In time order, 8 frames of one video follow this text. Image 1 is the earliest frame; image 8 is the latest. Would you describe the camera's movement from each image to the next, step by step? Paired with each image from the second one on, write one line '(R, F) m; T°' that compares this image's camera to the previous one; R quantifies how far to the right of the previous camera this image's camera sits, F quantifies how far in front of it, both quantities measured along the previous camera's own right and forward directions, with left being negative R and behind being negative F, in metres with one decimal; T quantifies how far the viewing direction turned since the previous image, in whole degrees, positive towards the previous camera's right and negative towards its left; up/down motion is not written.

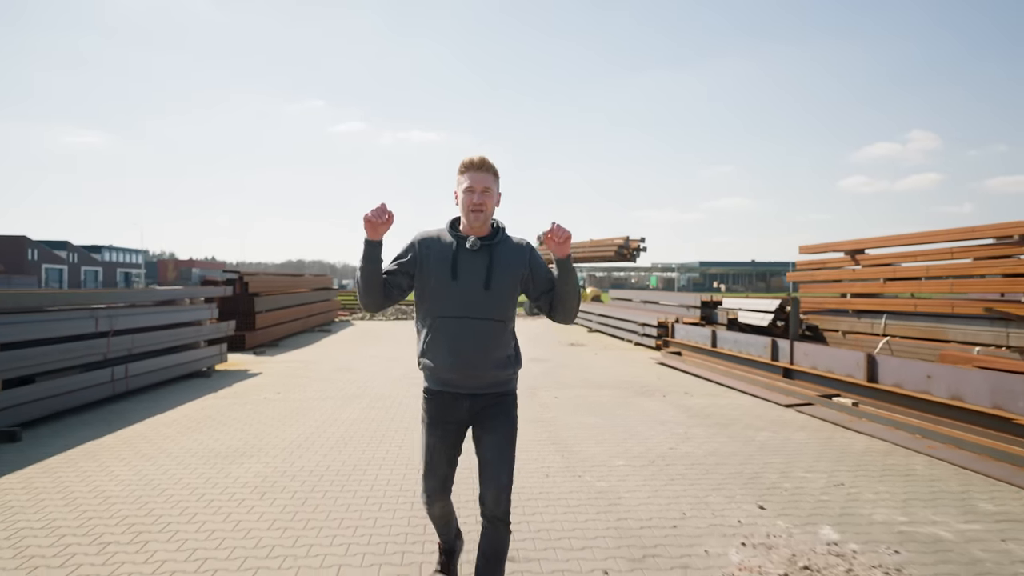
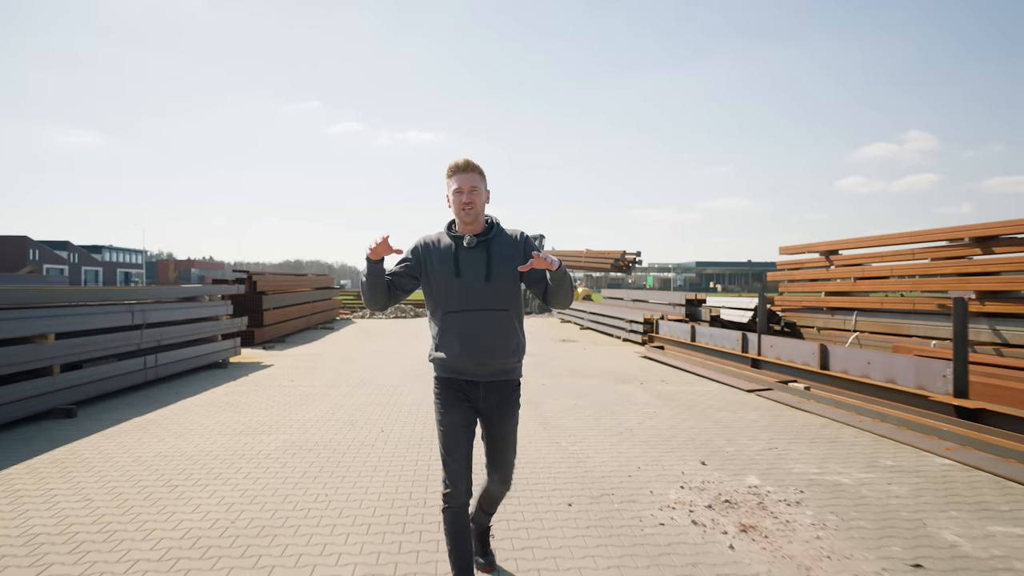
(+0.1, -0.6) m; 0°
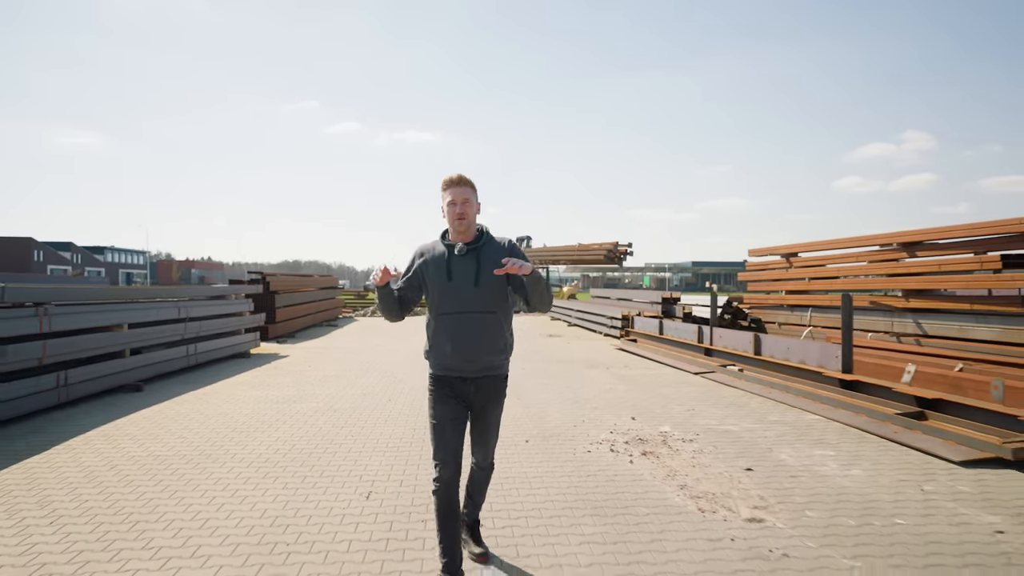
(+0.2, -1.1) m; 0°
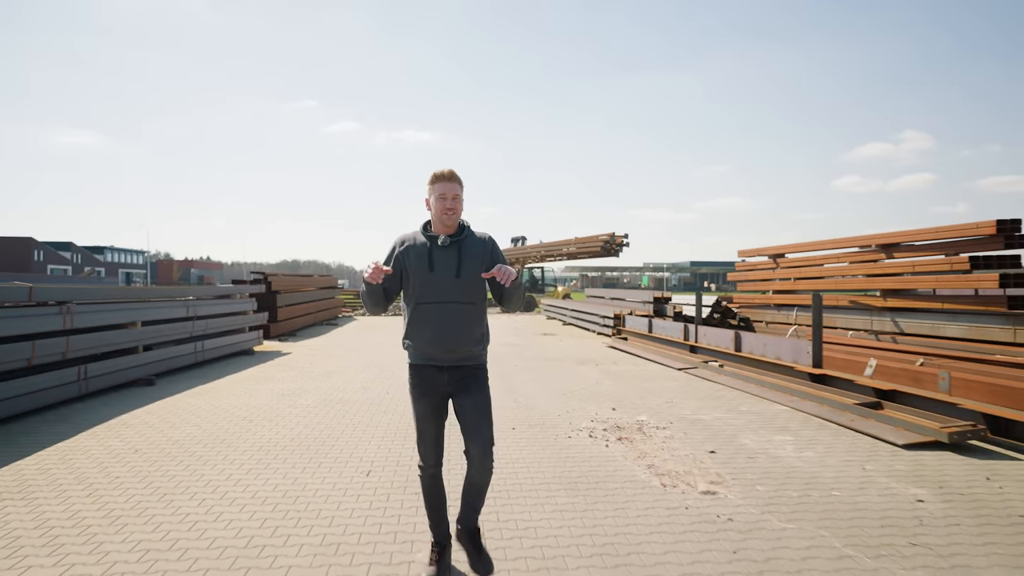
(+0.1, -0.4) m; 0°
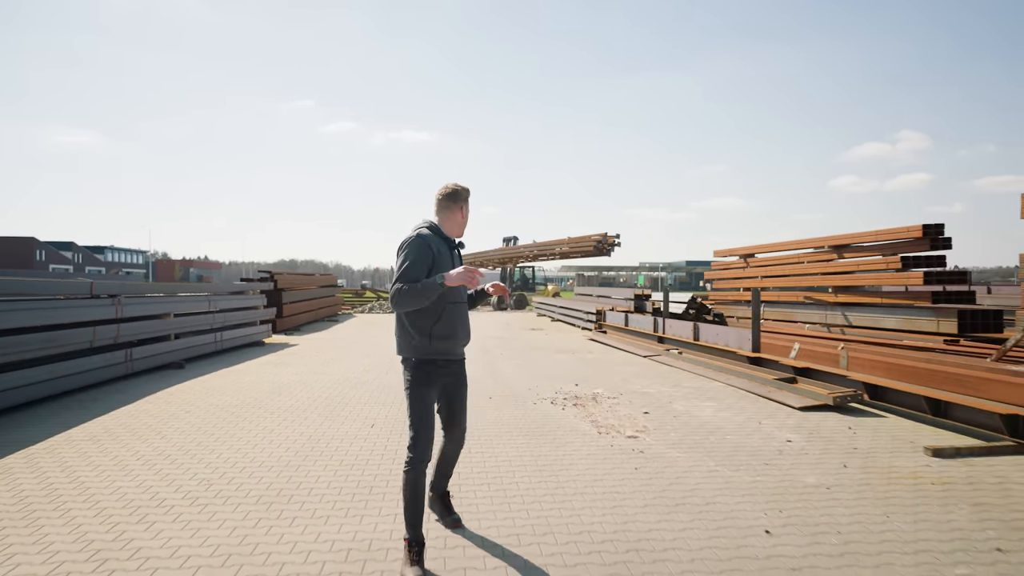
(+0.2, -1.0) m; 0°
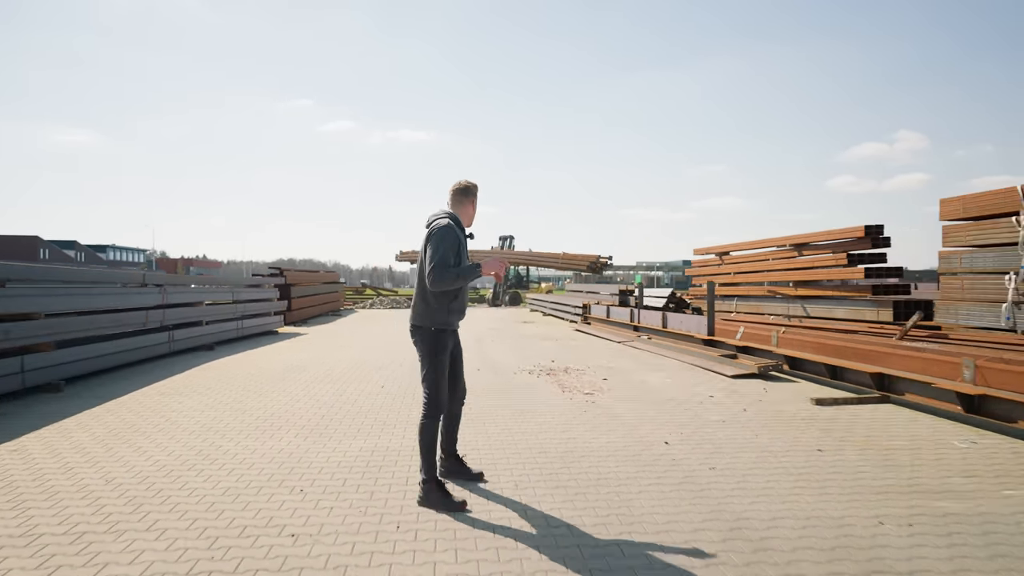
(+0.2, -1.0) m; 0°
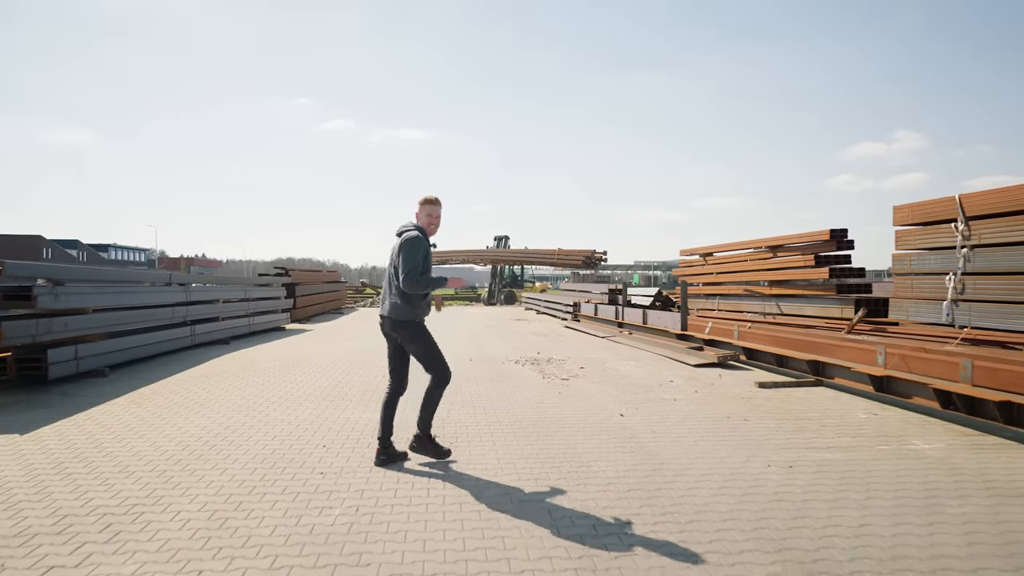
(+0.1, -0.7) m; 0°
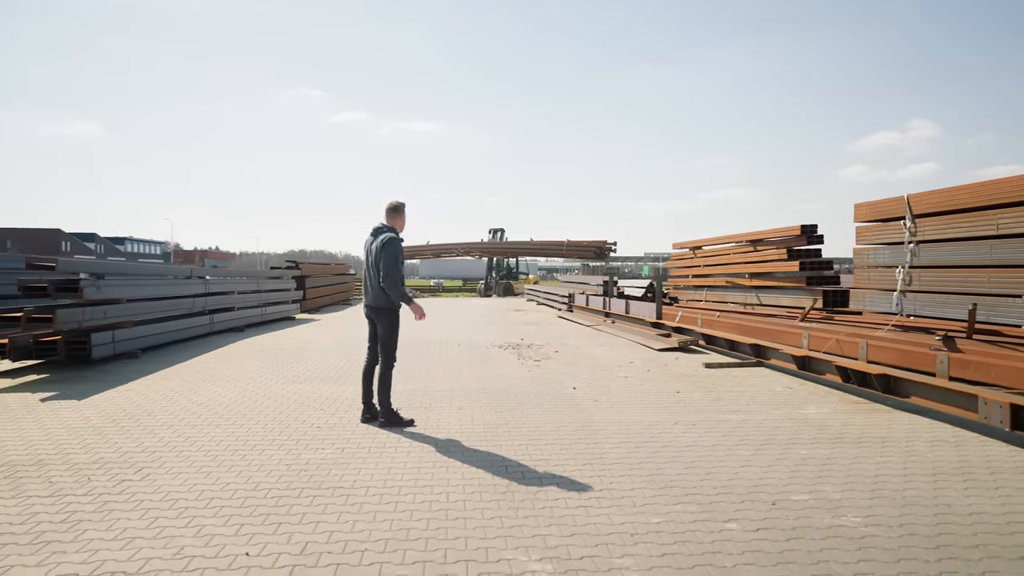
(+0.4, -0.8) m; -1°
